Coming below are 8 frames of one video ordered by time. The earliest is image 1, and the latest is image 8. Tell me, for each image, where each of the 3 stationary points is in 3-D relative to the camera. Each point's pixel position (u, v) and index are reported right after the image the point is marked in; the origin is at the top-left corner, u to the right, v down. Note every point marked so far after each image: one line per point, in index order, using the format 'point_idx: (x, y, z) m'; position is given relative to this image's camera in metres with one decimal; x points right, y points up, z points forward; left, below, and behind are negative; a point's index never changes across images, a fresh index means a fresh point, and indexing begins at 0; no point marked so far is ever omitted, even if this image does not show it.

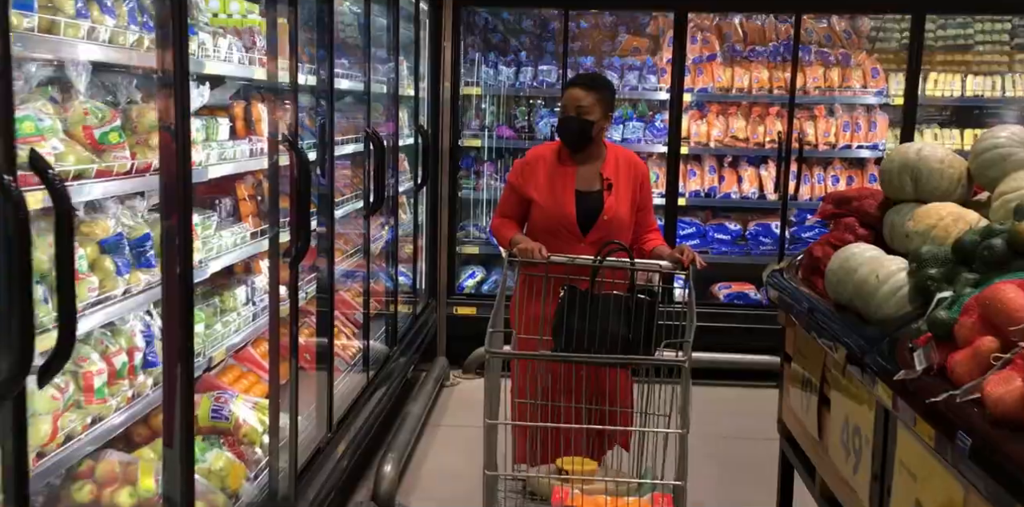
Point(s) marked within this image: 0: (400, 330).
0: (-0.5, -0.3, +4.2) m
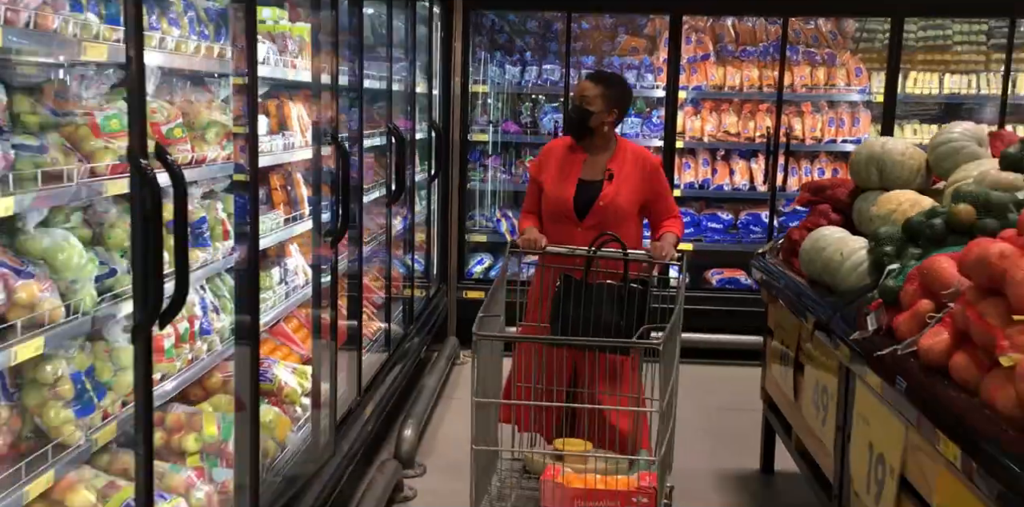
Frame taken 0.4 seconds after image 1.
0: (-0.4, -0.3, +4.6) m
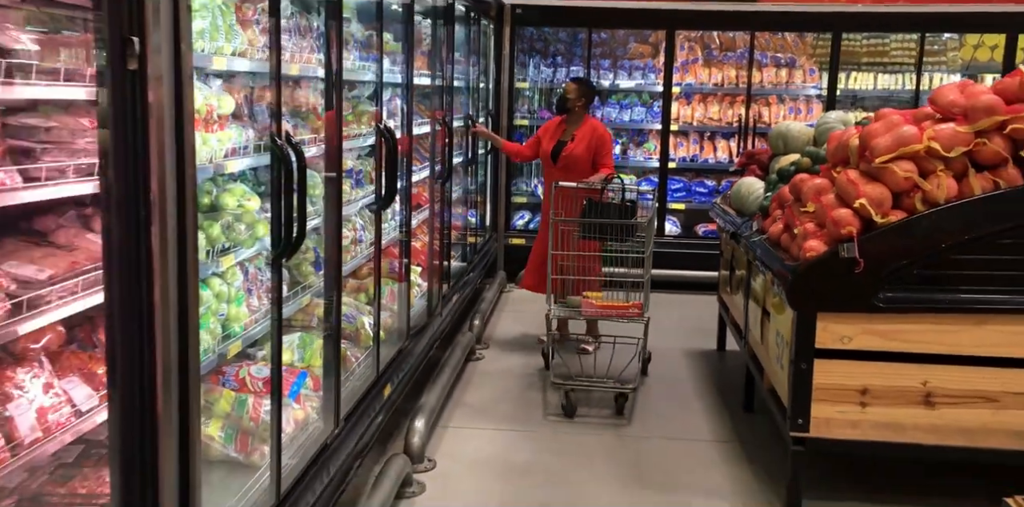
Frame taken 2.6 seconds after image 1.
0: (-0.2, 0.0, +6.3) m
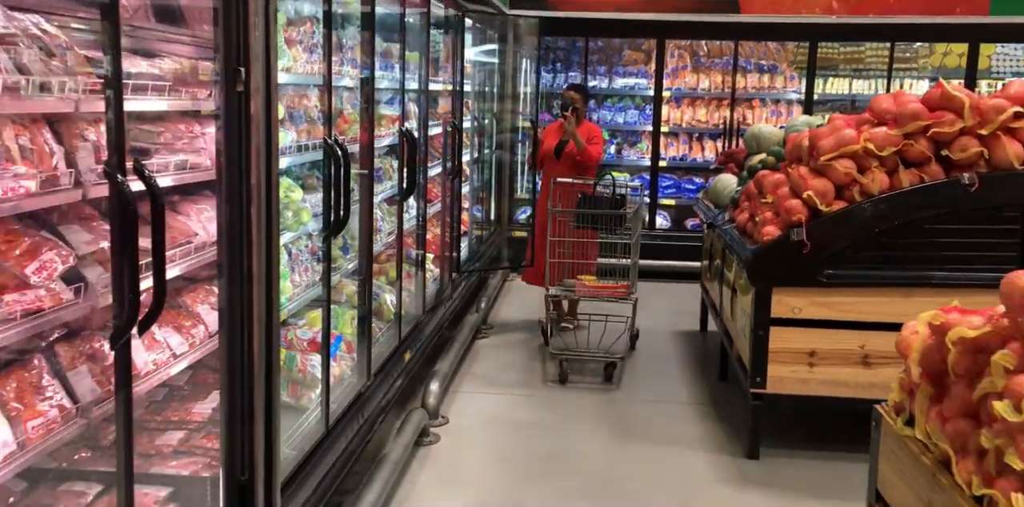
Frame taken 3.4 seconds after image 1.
0: (-0.2, +0.1, +6.8) m
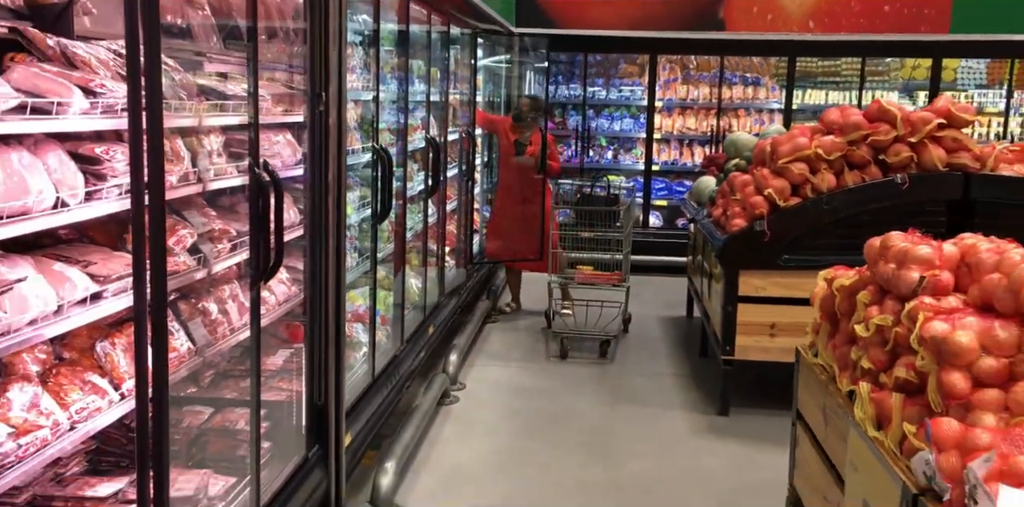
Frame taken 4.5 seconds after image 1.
0: (-0.2, +0.1, +7.5) m
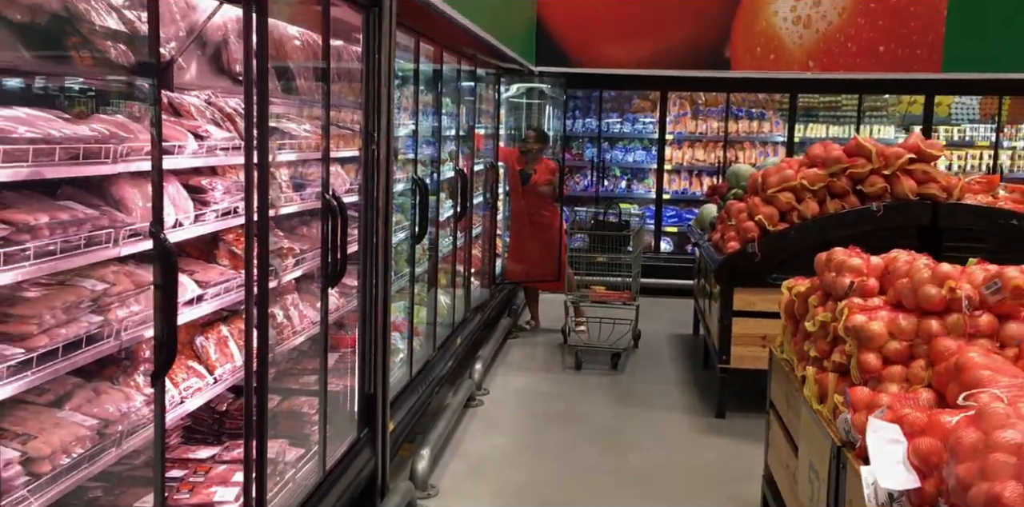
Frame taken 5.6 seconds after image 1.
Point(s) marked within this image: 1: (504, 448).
0: (0.0, -0.1, +8.1) m
1: (0.0, -0.9, +4.4) m
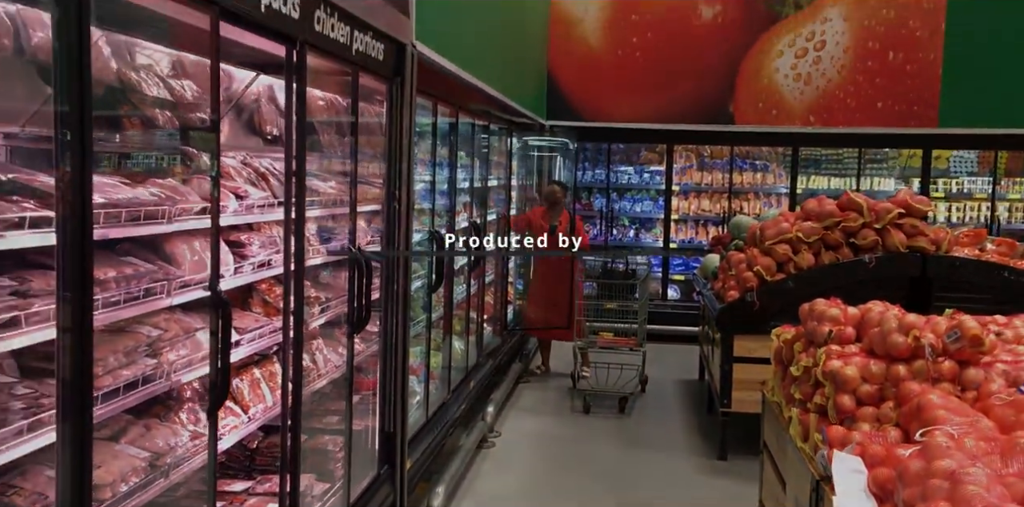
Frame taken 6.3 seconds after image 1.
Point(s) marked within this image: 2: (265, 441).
0: (+0.1, -0.5, +8.3) m
1: (0.0, -1.1, +4.6) m
2: (-0.9, -0.7, +3.4) m
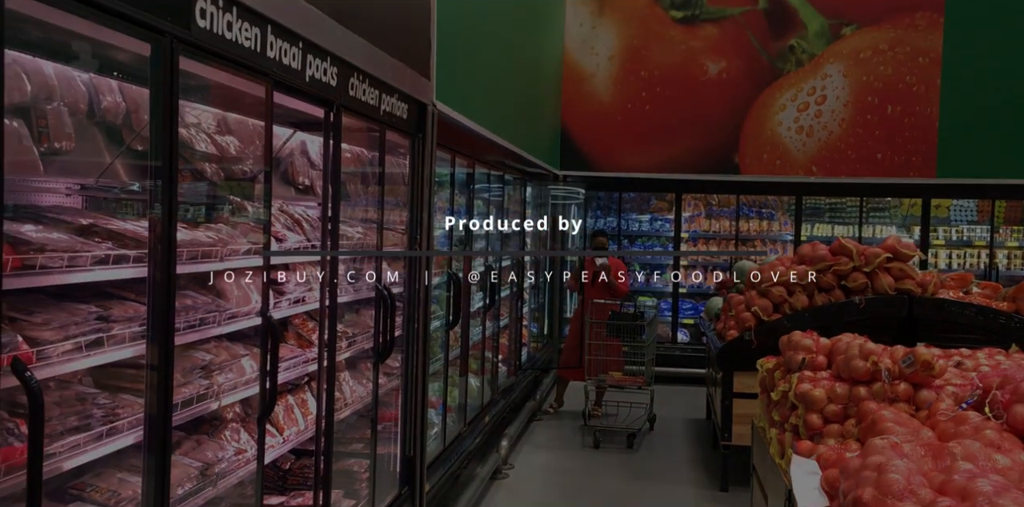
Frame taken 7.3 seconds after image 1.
0: (+0.2, -0.9, +8.6) m
1: (+0.1, -1.3, +4.9) m
2: (-0.8, -0.8, +3.8) m
